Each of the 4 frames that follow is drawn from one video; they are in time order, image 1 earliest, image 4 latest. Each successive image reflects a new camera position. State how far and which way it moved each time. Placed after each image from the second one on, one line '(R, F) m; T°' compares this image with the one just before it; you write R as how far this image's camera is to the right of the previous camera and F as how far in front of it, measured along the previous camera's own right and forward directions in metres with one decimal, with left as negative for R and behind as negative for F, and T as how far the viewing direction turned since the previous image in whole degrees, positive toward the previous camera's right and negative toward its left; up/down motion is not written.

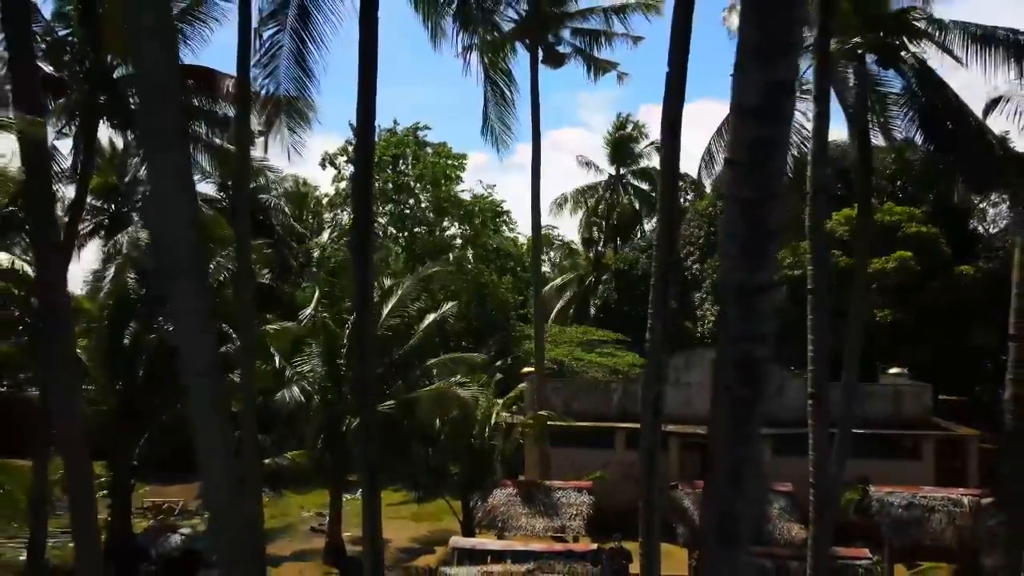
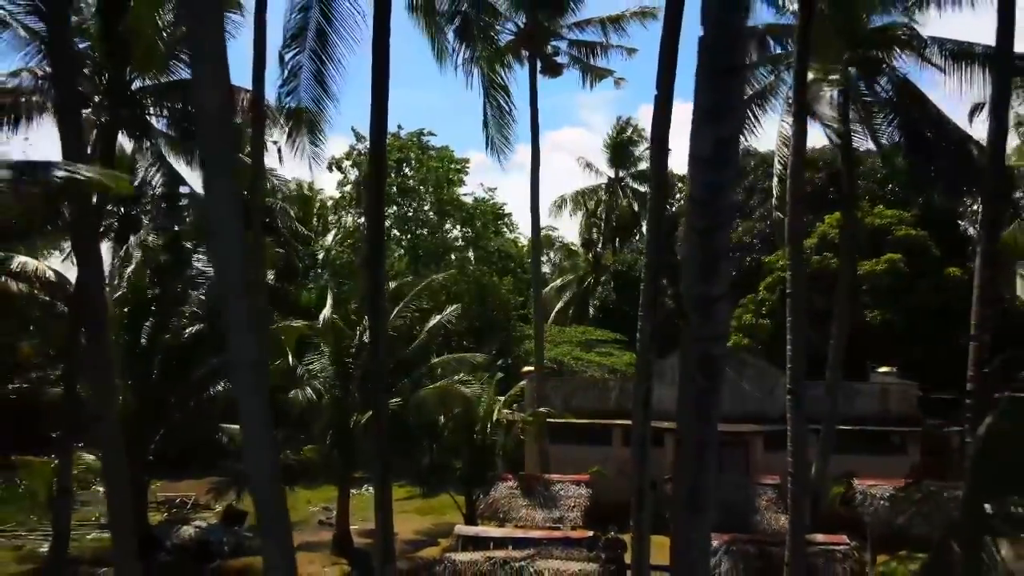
(0.0, -0.6) m; 0°
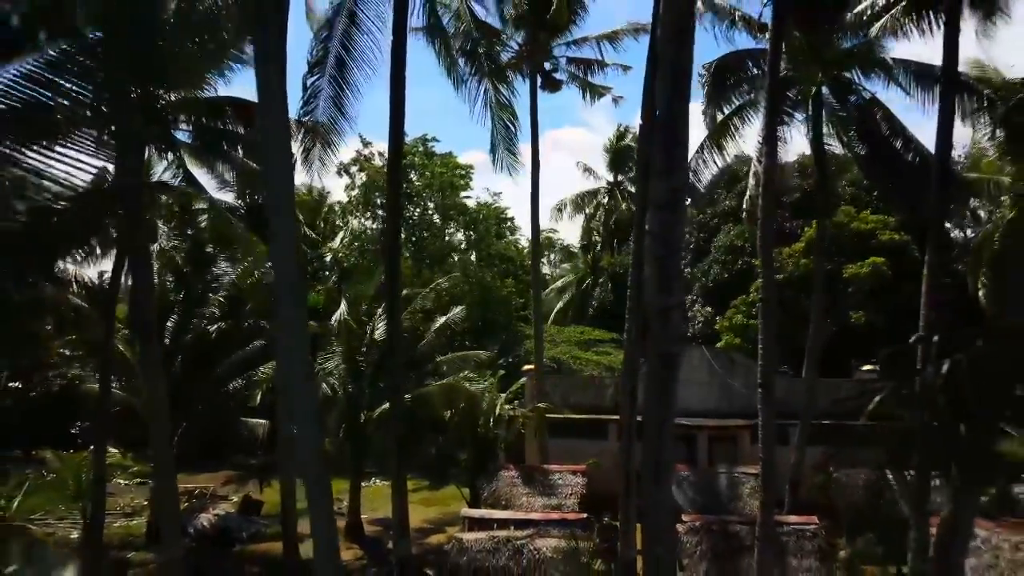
(0.0, -0.9) m; 0°
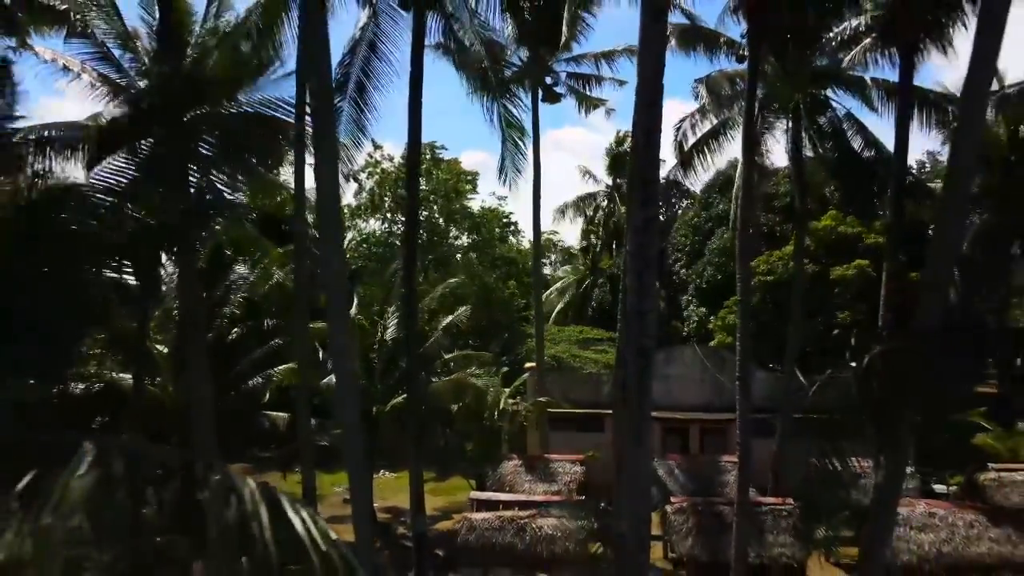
(0.0, -1.0) m; 0°
